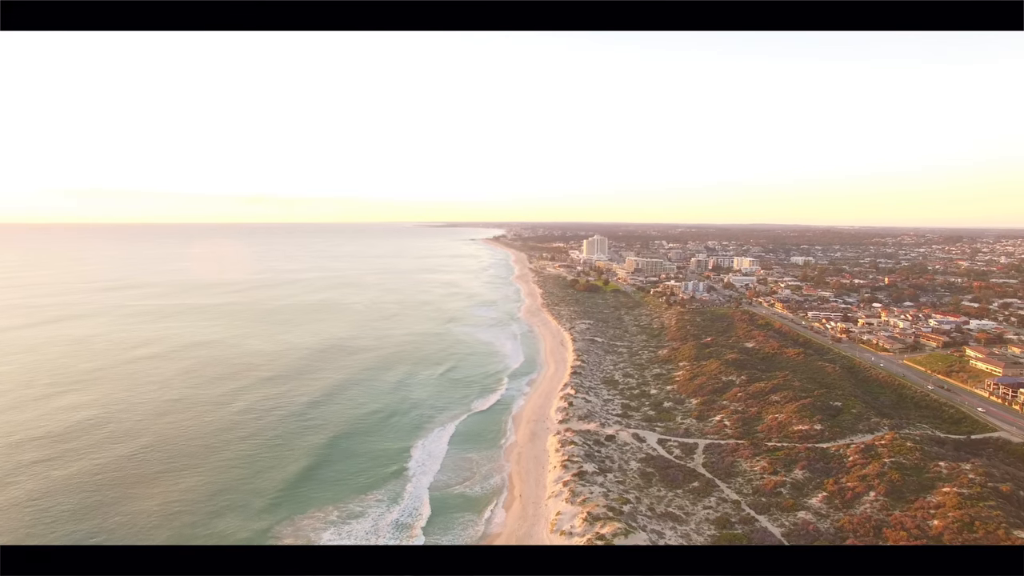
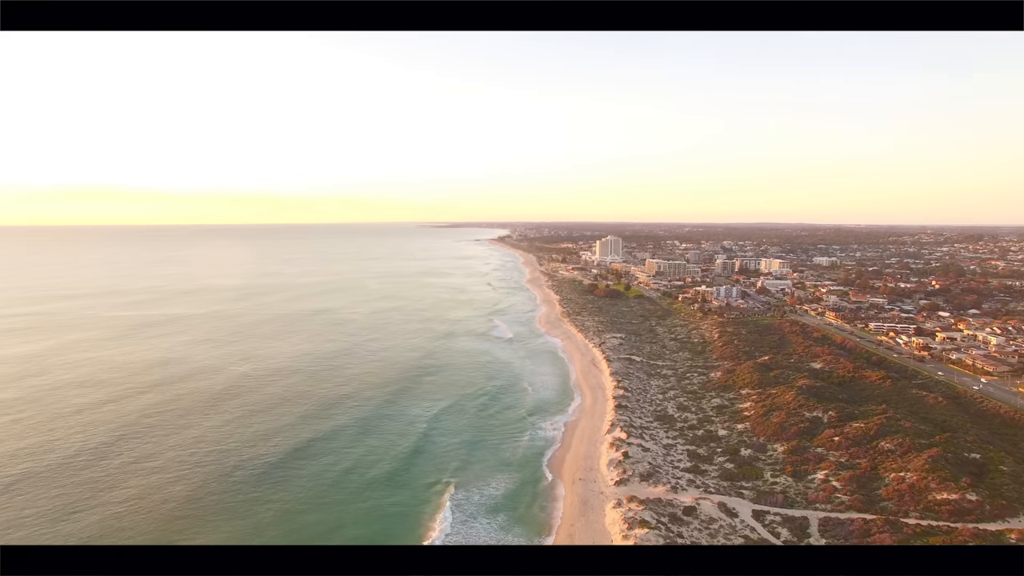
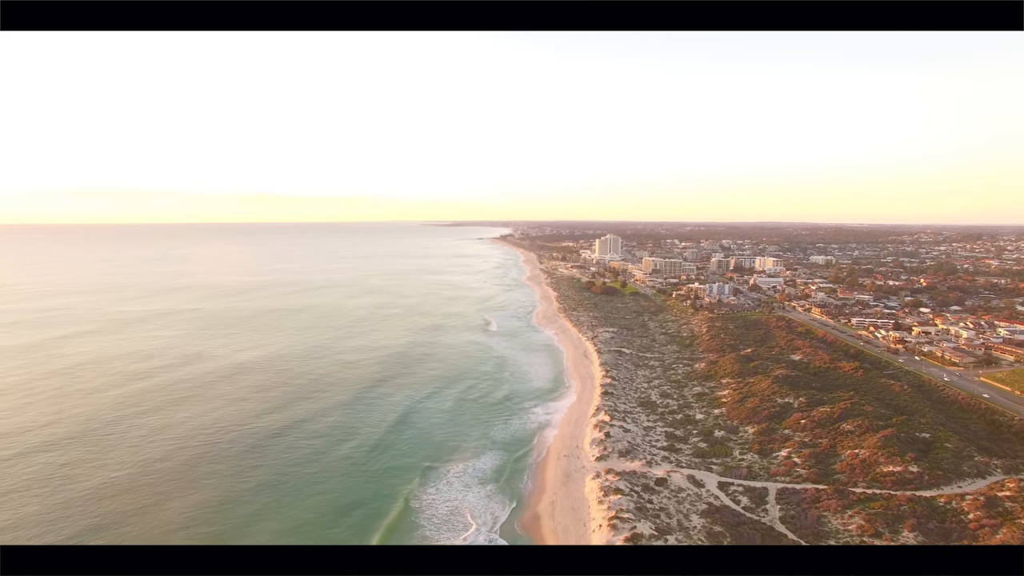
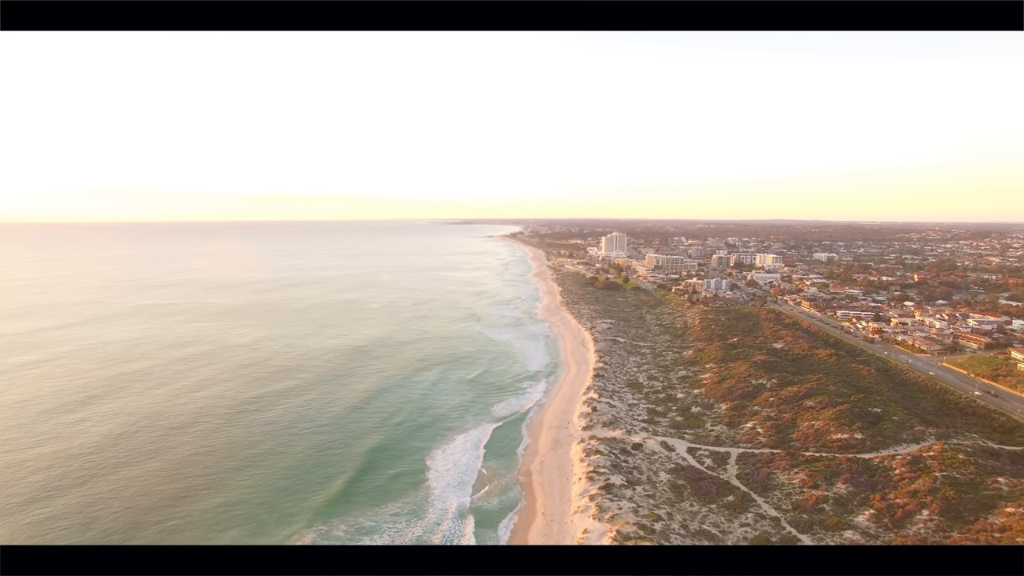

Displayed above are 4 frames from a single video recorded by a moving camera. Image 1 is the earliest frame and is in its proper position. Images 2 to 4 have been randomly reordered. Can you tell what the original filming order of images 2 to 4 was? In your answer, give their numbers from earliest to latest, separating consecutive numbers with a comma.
4, 3, 2
